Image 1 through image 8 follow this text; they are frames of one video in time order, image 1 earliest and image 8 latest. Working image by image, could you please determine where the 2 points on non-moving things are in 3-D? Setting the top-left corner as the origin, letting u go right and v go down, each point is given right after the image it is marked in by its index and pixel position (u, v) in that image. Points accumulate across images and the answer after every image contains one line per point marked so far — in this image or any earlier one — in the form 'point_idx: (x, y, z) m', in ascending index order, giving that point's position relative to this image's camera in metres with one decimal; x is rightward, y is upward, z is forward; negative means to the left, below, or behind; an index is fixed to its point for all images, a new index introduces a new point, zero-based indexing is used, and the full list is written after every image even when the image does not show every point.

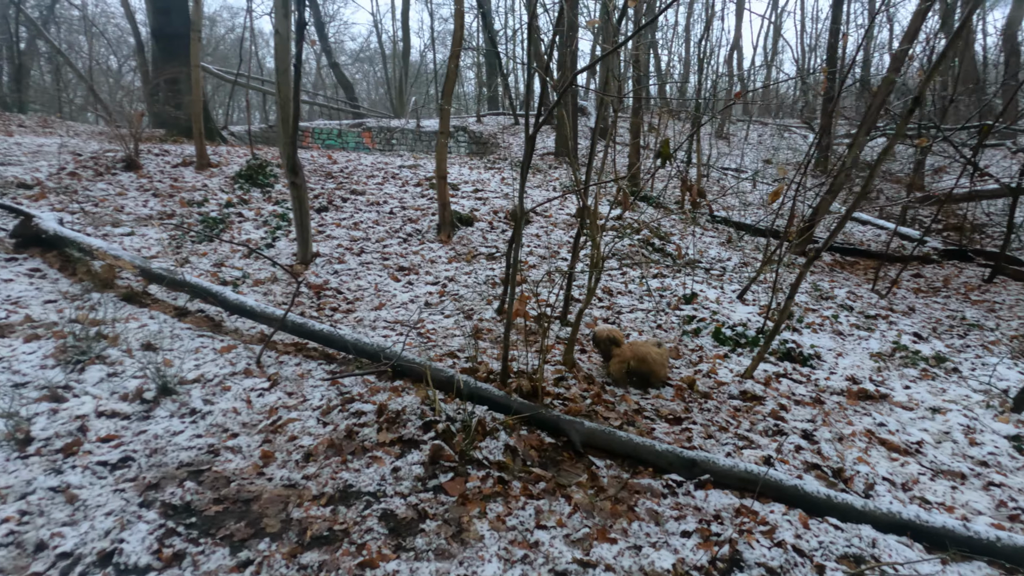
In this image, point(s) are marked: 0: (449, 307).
0: (-0.5, -0.2, +4.5) m
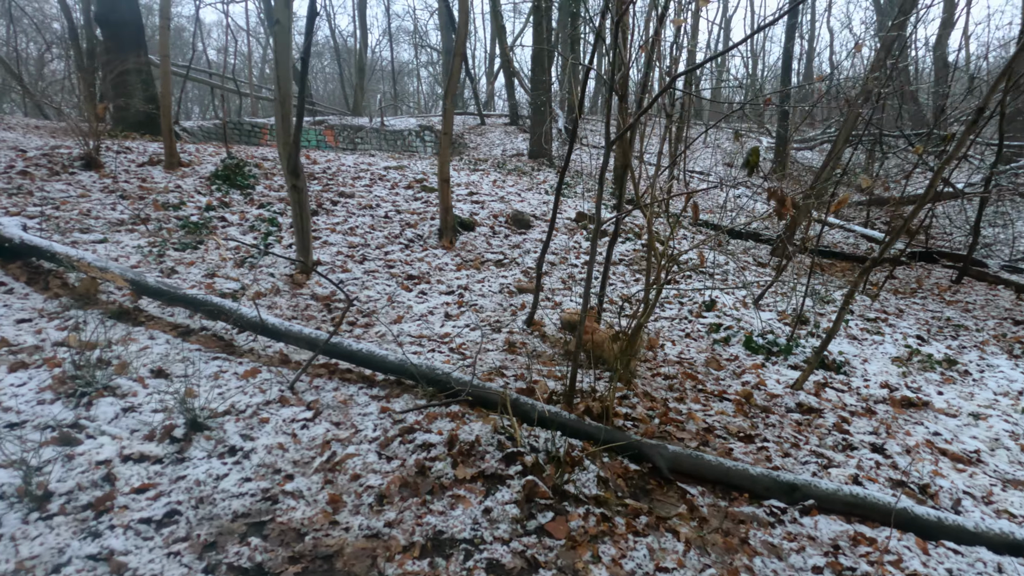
0: (-0.3, -0.2, +4.3) m
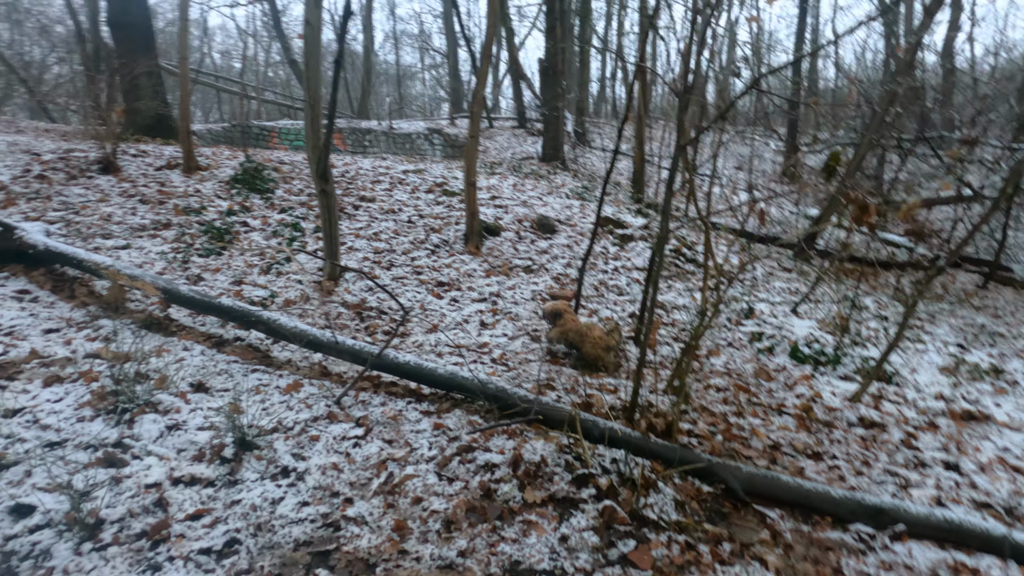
0: (0.0, -0.3, +4.2) m
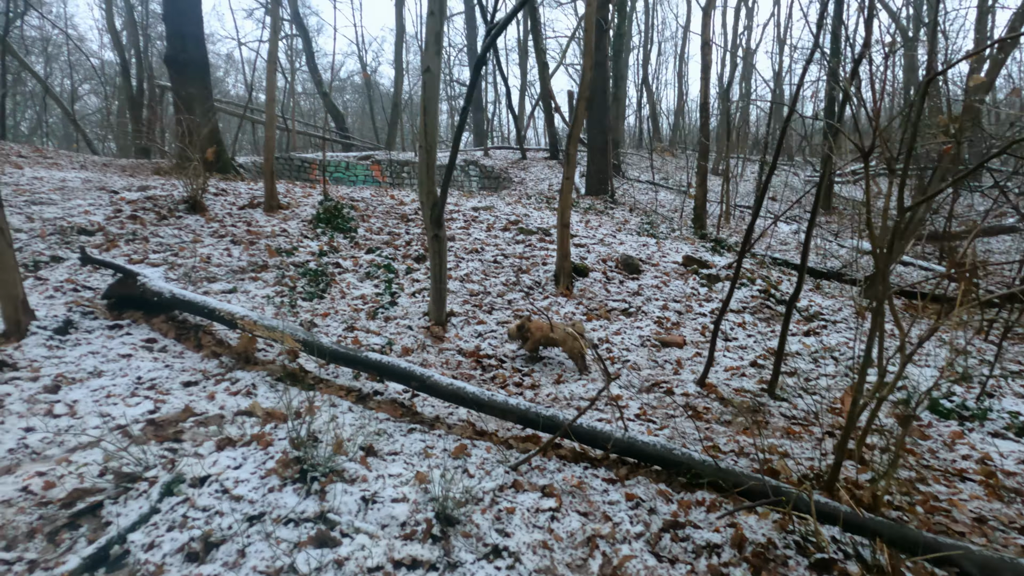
0: (+0.9, -0.7, +4.1) m
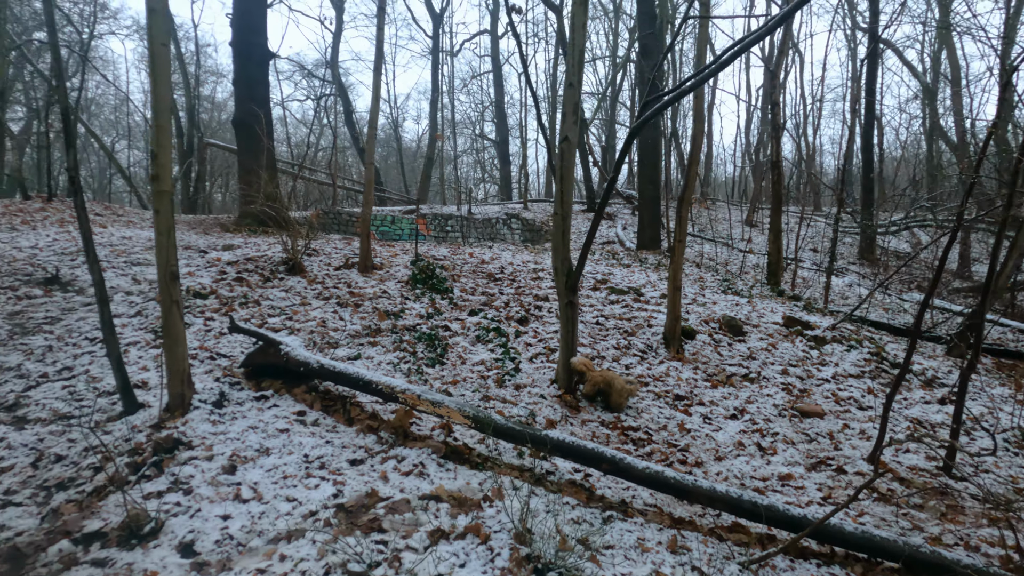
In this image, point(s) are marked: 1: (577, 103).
0: (+2.0, -1.2, +3.9) m
1: (+0.5, +1.5, +4.3) m
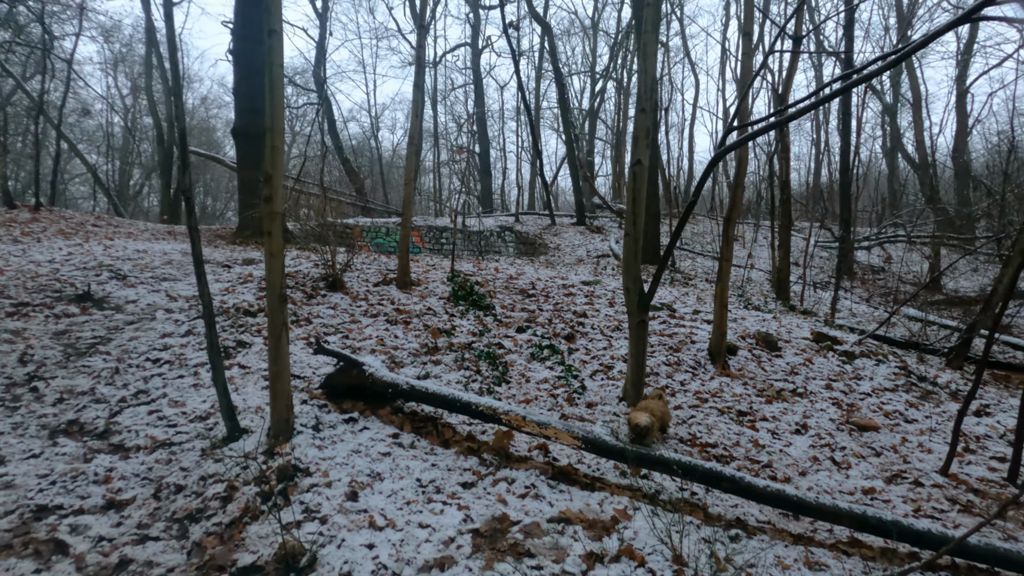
0: (+2.7, -1.3, +4.0) m
1: (+1.1, +1.3, +4.5) m
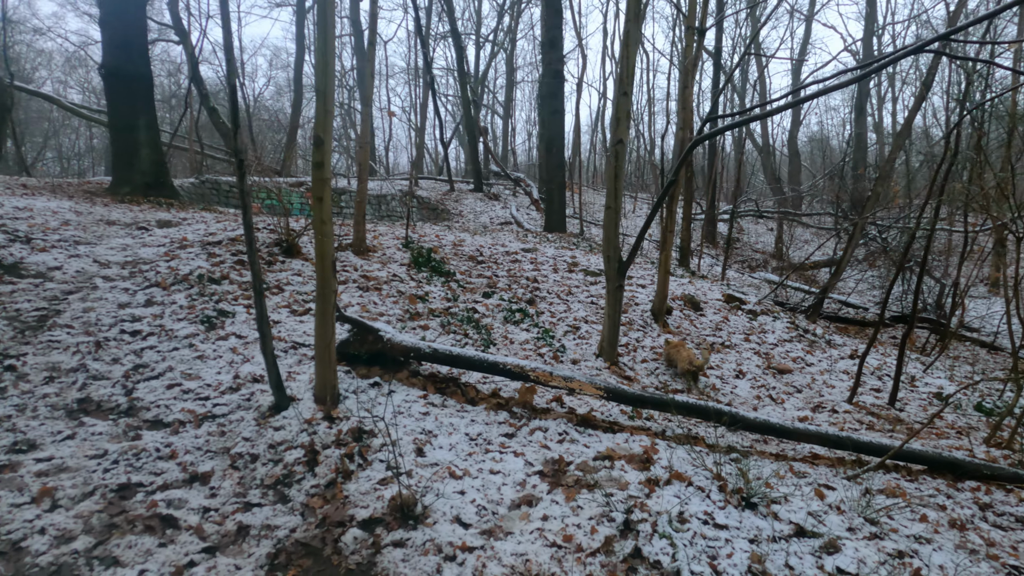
0: (+2.6, -1.1, +5.0) m
1: (+1.1, +1.6, +4.9) m
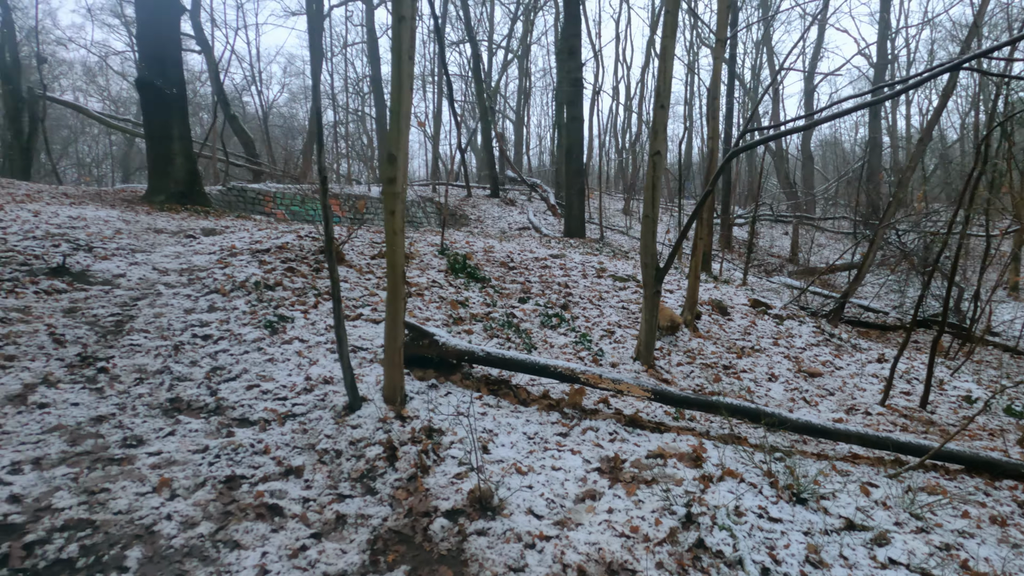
0: (+3.0, -1.1, +5.2) m
1: (+1.5, +1.6, +5.1) m
